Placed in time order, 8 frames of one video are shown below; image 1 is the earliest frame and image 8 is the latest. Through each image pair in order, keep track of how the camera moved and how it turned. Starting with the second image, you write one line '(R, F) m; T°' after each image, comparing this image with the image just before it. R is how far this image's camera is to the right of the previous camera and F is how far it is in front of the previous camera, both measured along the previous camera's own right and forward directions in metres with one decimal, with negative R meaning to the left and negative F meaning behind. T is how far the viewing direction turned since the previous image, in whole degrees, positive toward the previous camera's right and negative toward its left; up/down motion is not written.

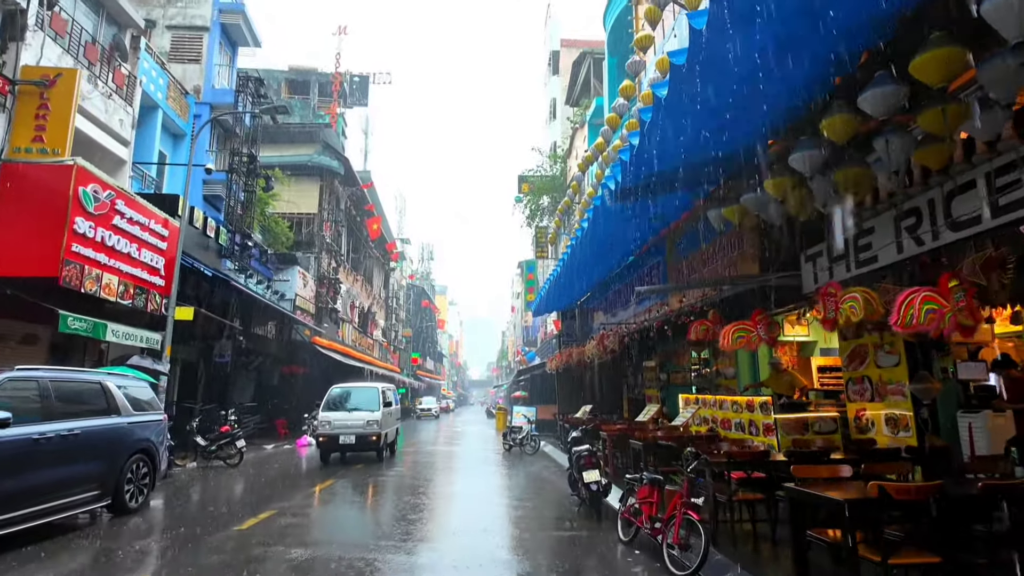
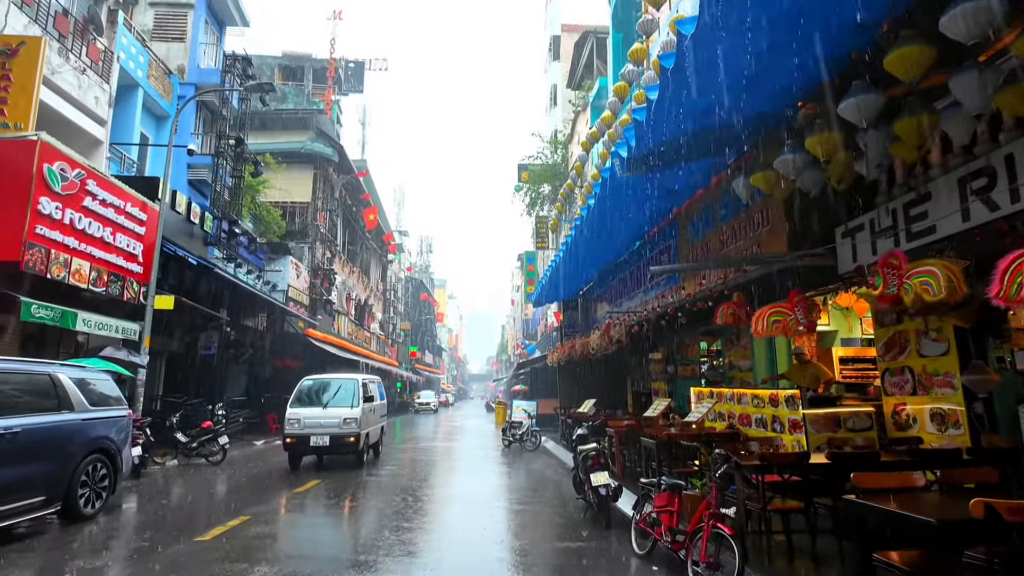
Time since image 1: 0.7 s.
(0.0, +0.7) m; 0°
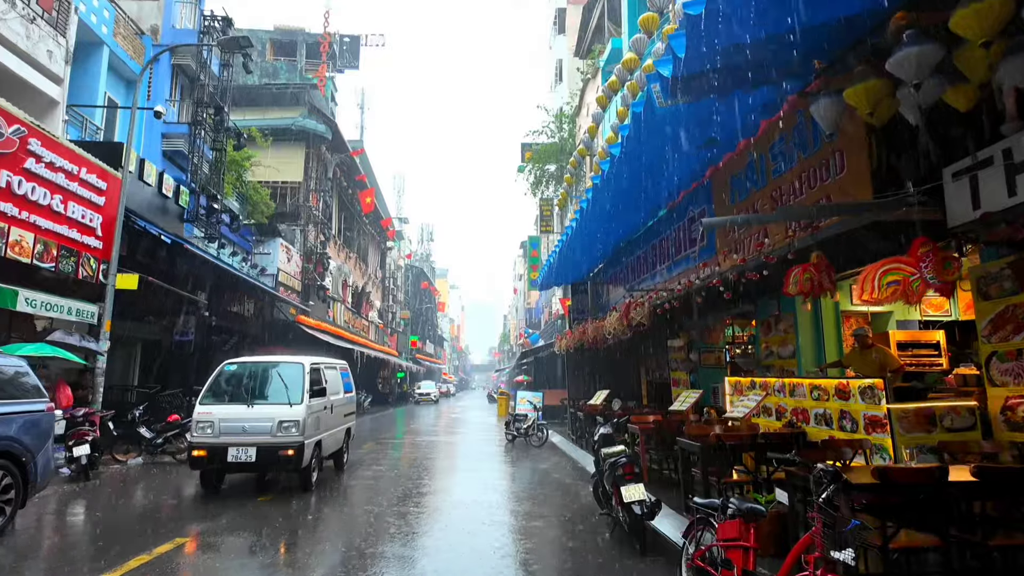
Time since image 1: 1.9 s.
(-0.1, +1.3) m; 0°
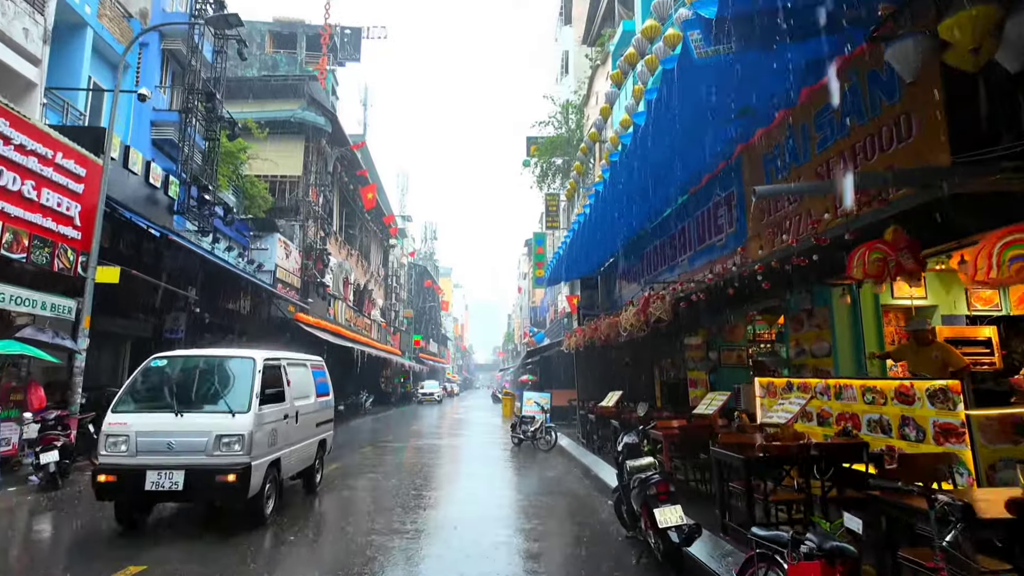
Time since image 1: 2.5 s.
(-0.1, +0.7) m; 0°
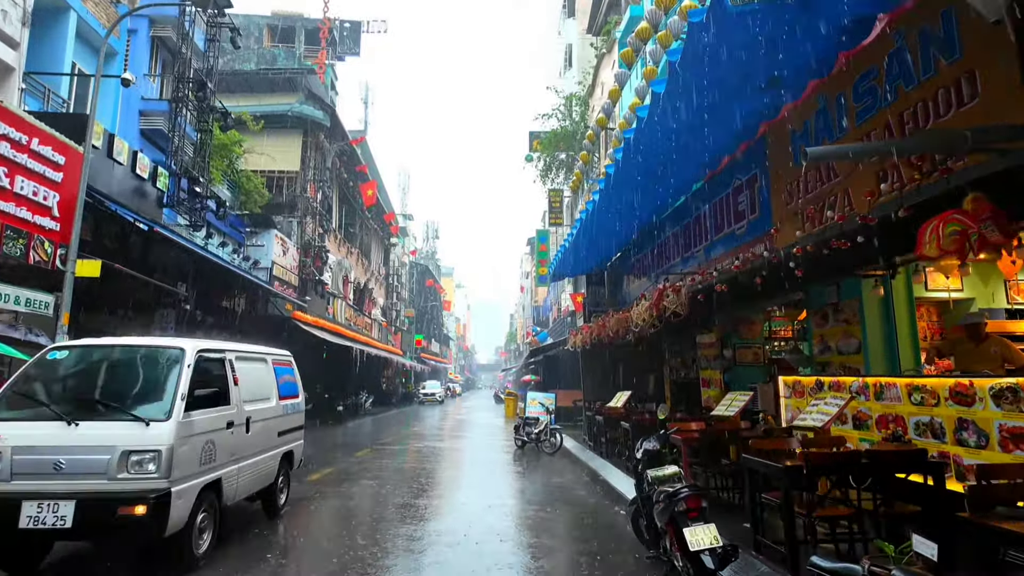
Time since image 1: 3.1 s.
(0.0, +0.6) m; 0°
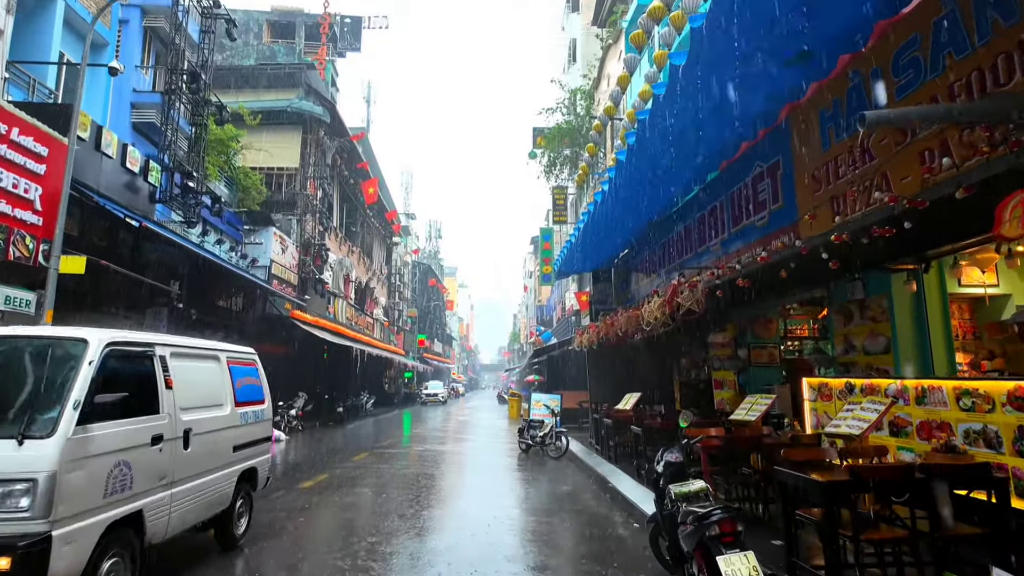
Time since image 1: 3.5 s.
(0.0, +0.5) m; 0°
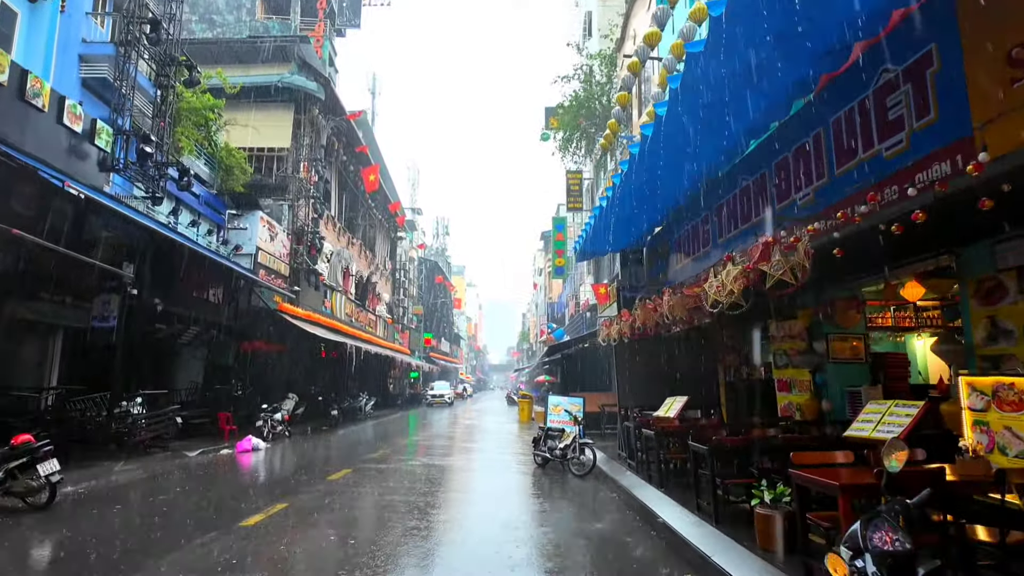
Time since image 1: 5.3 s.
(-0.1, +2.0) m; -1°
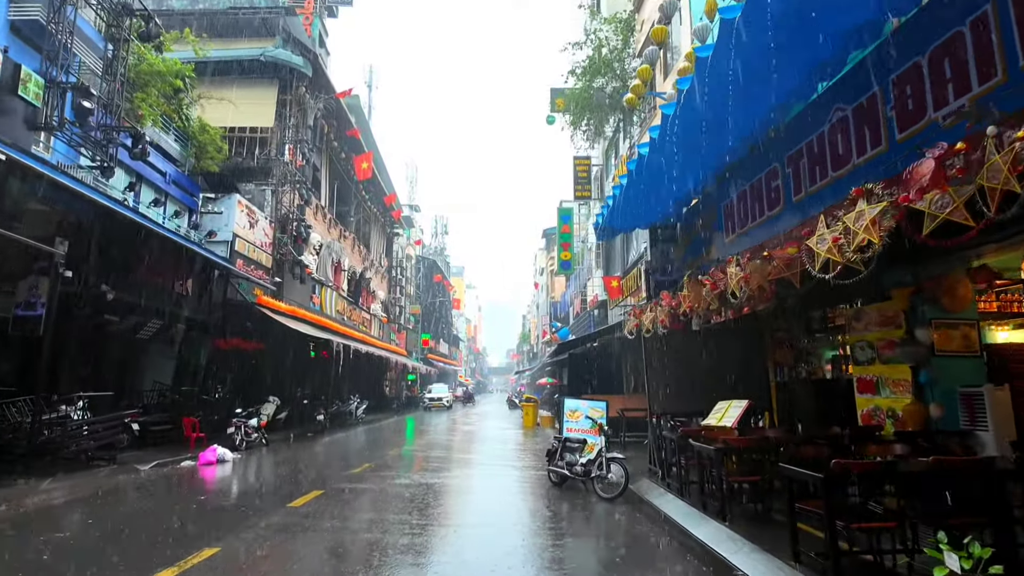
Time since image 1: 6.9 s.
(-0.2, +1.8) m; 0°
